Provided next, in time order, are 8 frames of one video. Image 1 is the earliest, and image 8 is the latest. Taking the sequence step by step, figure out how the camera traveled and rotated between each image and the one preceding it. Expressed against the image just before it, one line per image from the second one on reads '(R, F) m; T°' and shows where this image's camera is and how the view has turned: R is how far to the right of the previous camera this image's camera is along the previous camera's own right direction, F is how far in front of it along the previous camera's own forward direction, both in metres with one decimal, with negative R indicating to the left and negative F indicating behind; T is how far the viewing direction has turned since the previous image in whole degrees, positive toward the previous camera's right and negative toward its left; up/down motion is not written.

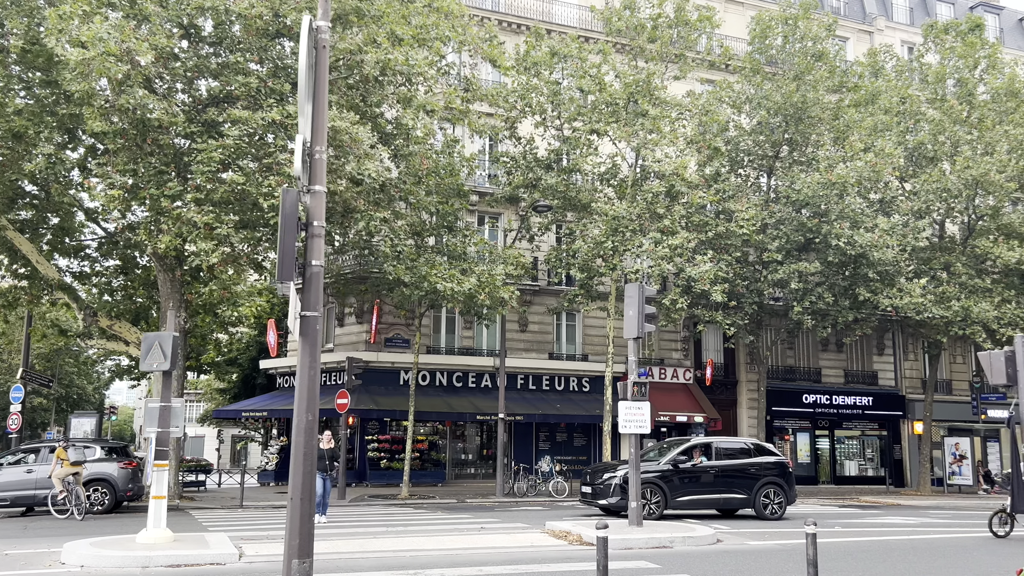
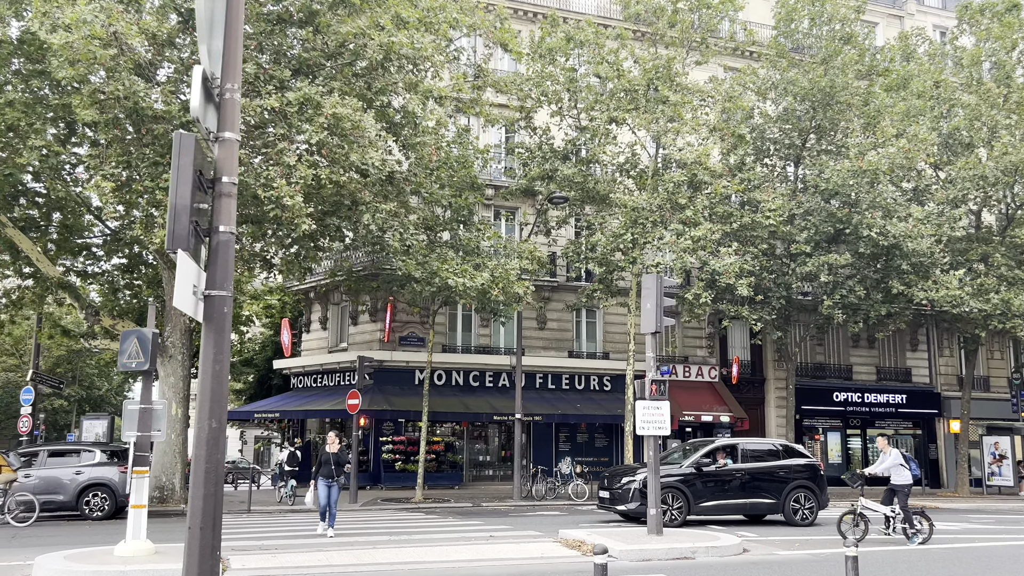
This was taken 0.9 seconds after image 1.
(+0.2, +0.9) m; -2°
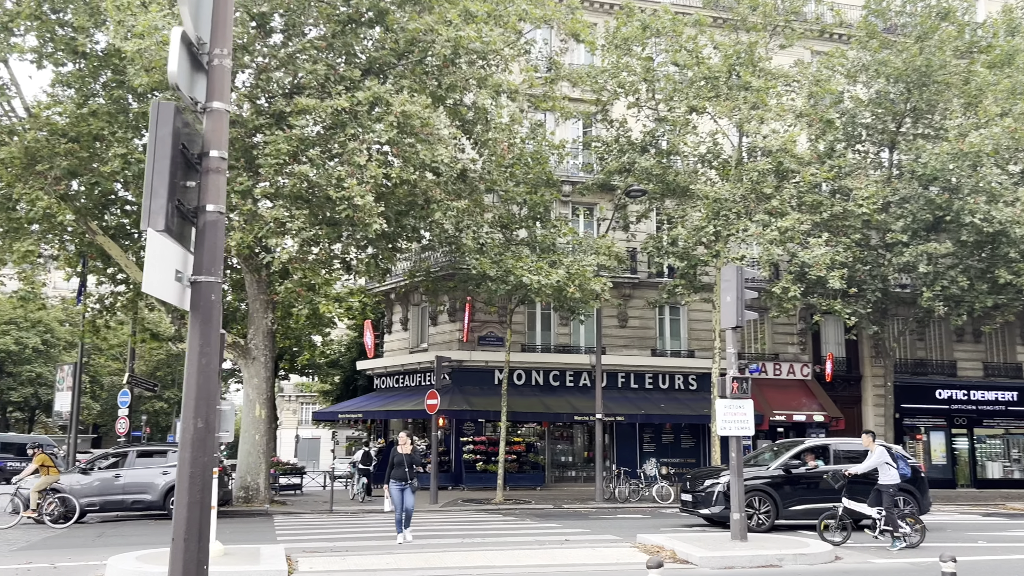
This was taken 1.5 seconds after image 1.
(+0.2, +0.4) m; -6°
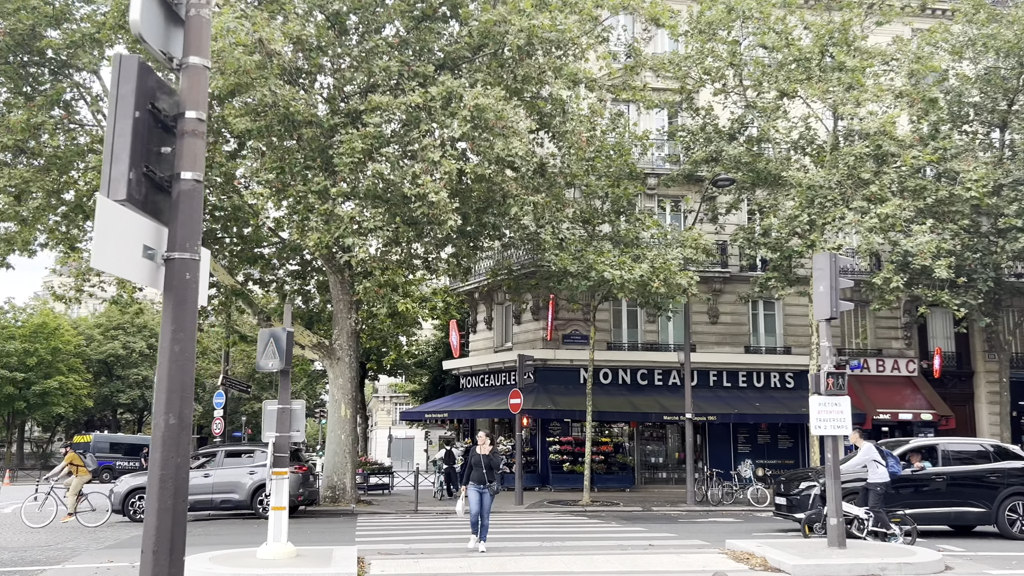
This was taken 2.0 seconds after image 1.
(+0.2, +0.4) m; -6°
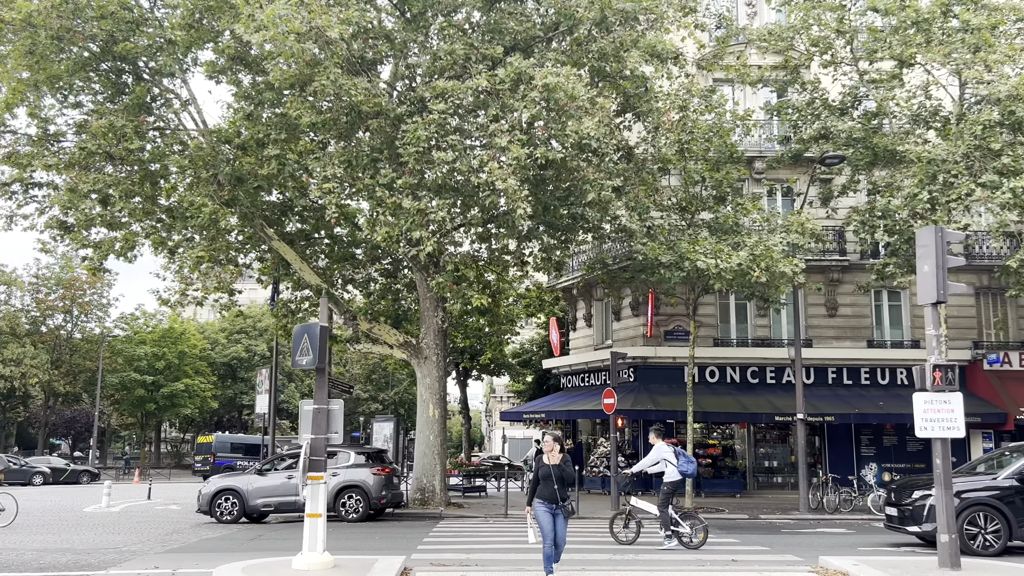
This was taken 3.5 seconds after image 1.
(+0.8, +0.9) m; -8°
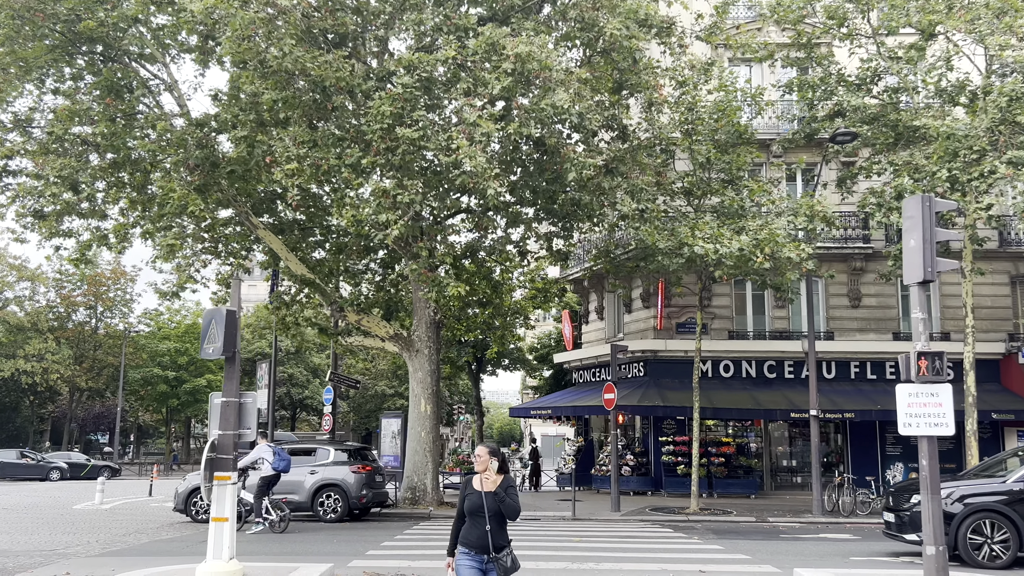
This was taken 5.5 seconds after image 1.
(+1.1, +0.9) m; -3°
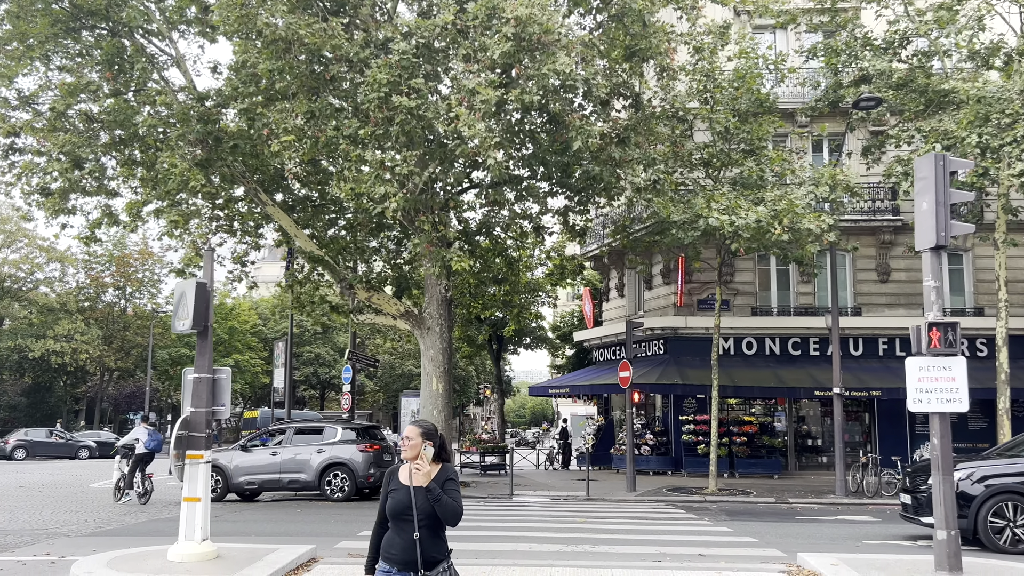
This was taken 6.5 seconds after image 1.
(+0.5, +0.4) m; -2°
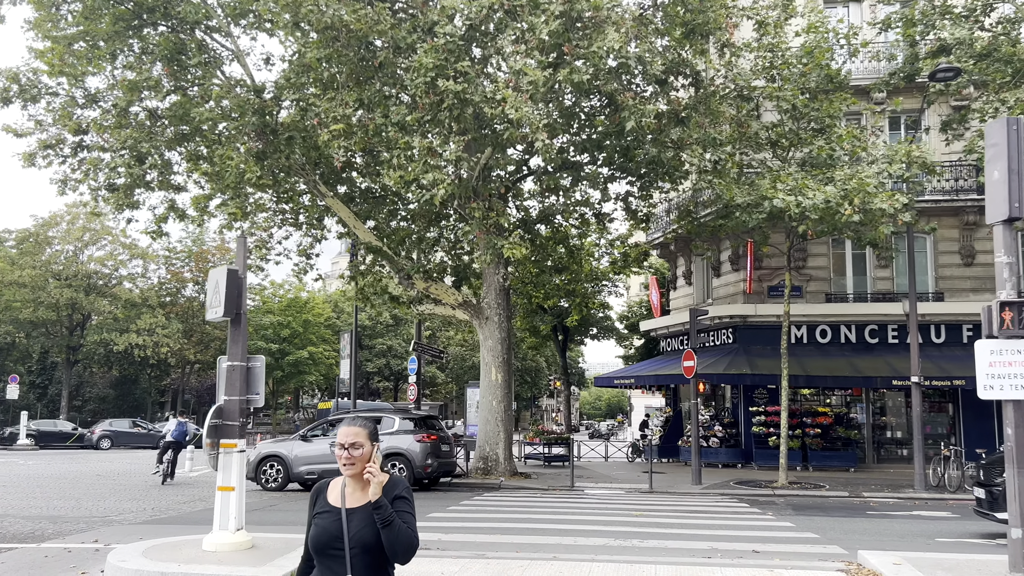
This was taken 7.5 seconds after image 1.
(+0.3, +0.3) m; -5°
